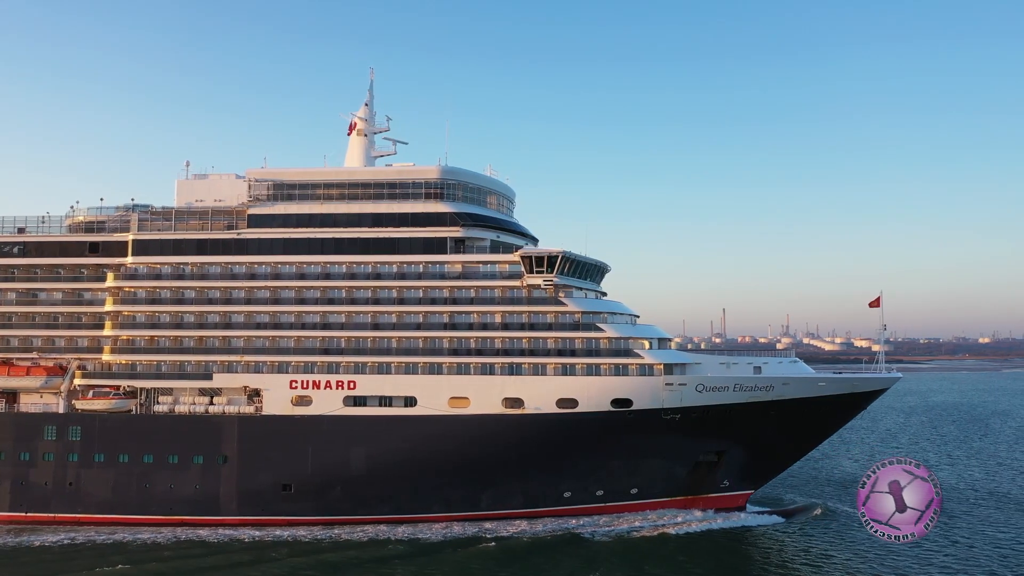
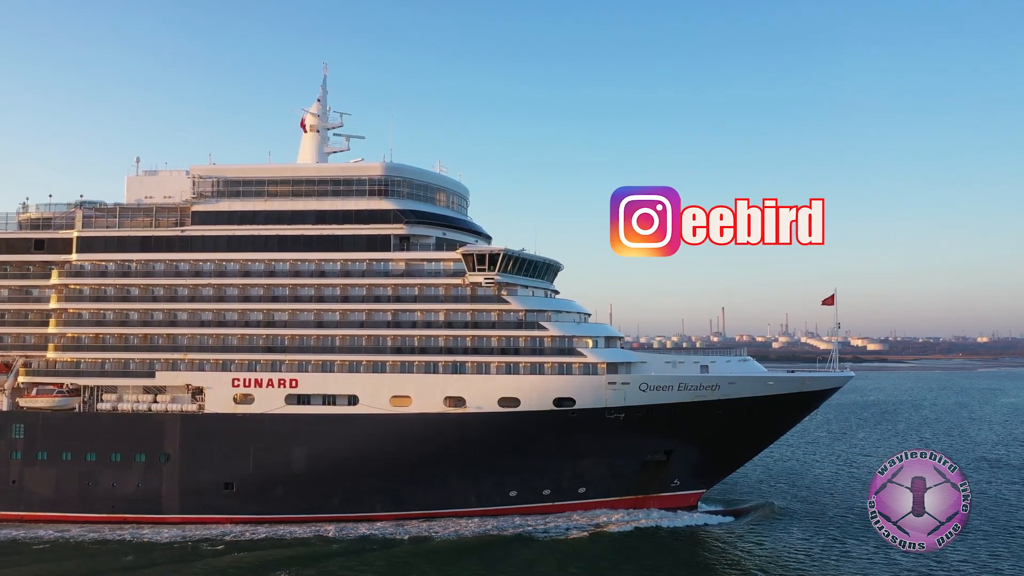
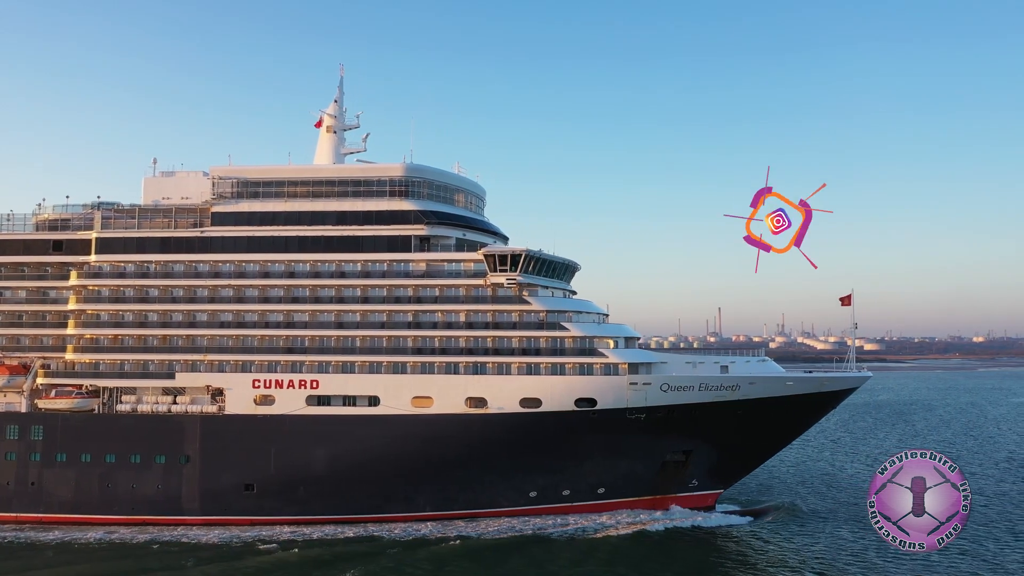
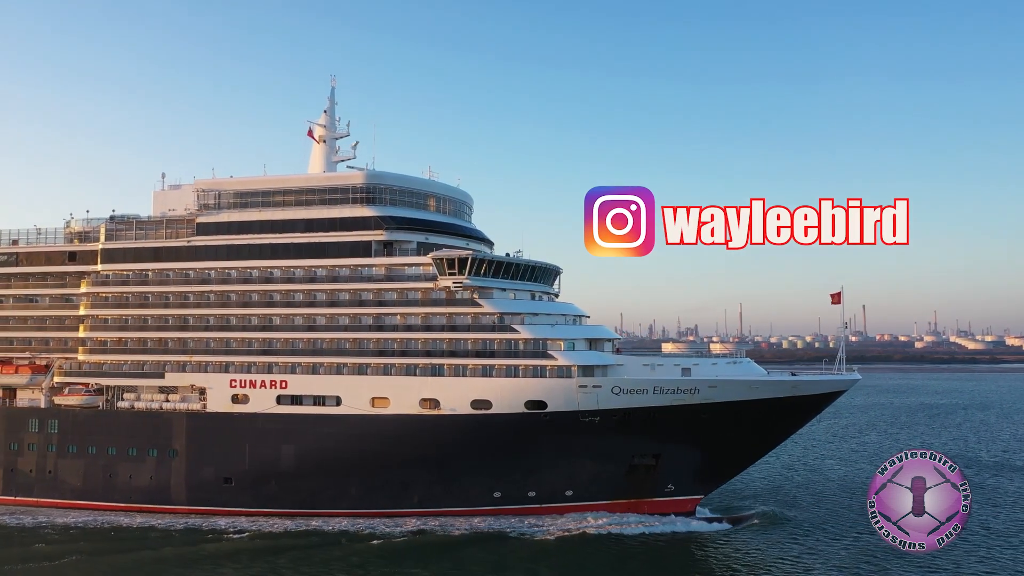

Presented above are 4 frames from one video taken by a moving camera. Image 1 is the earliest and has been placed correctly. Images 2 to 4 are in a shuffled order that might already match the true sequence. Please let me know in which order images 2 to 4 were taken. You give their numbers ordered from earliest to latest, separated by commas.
3, 2, 4
